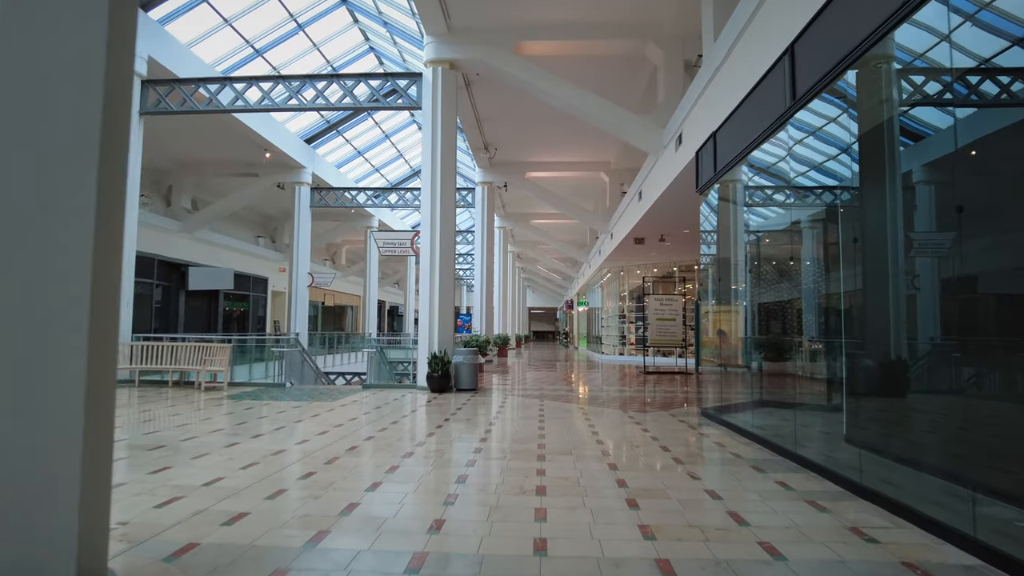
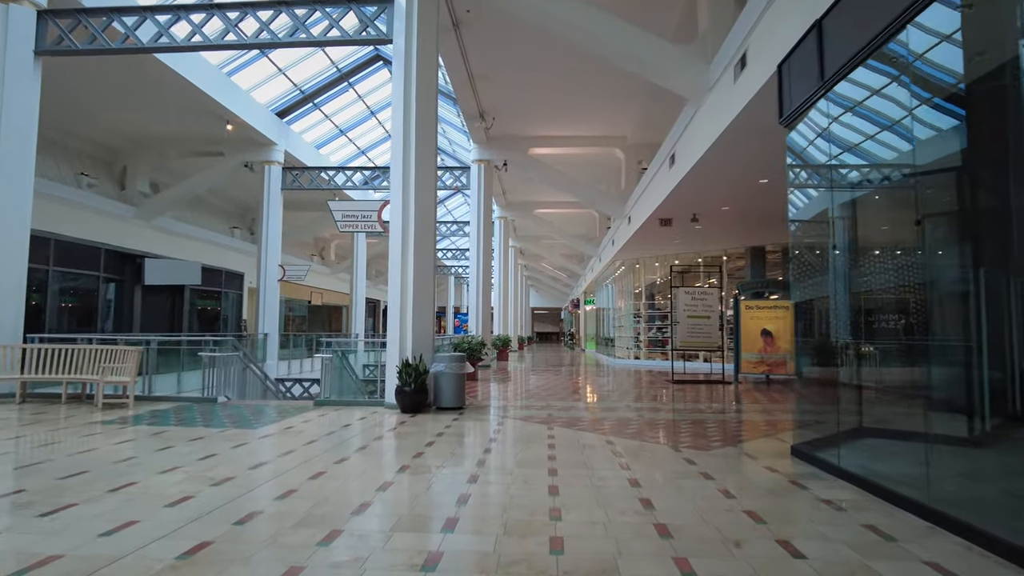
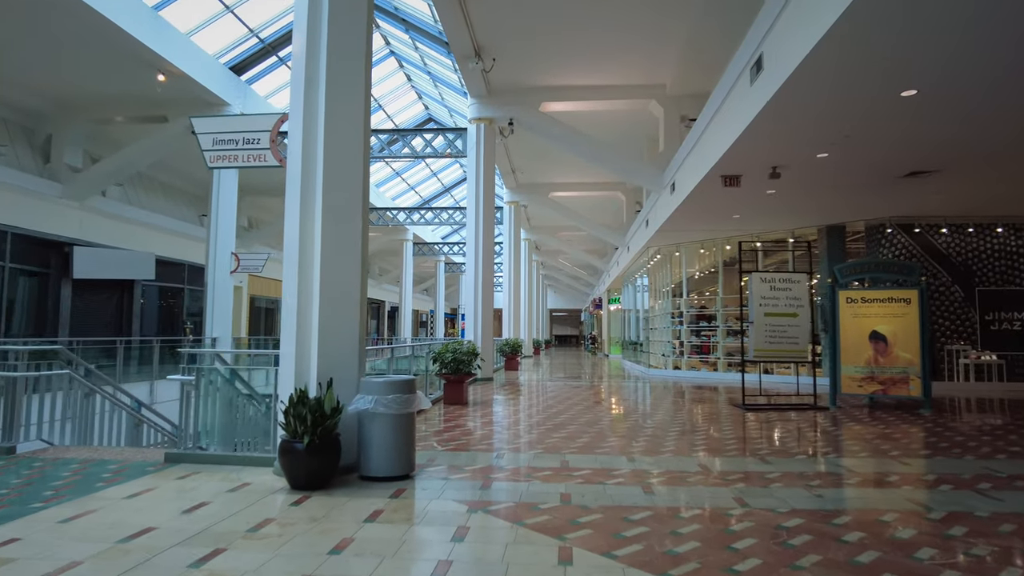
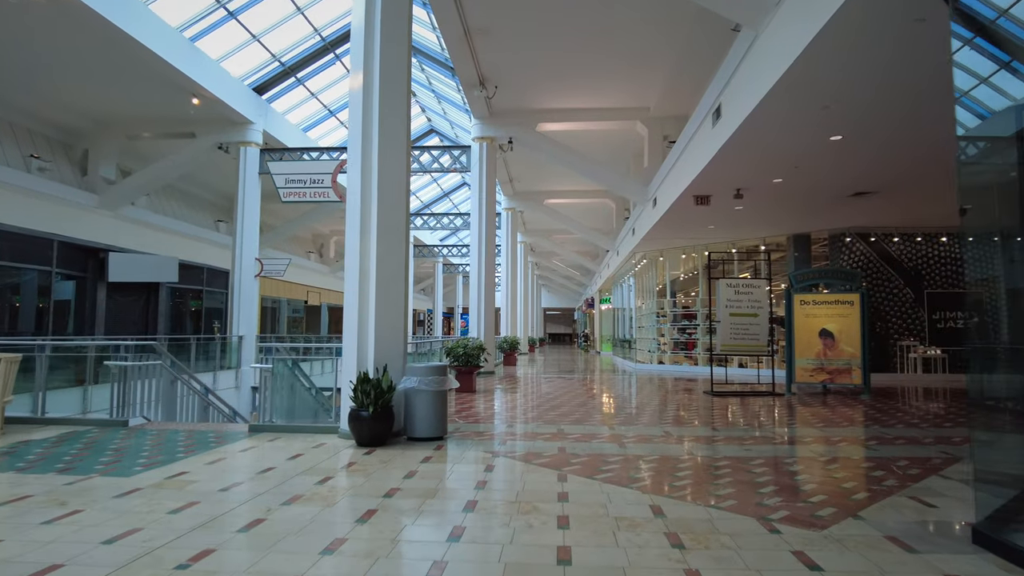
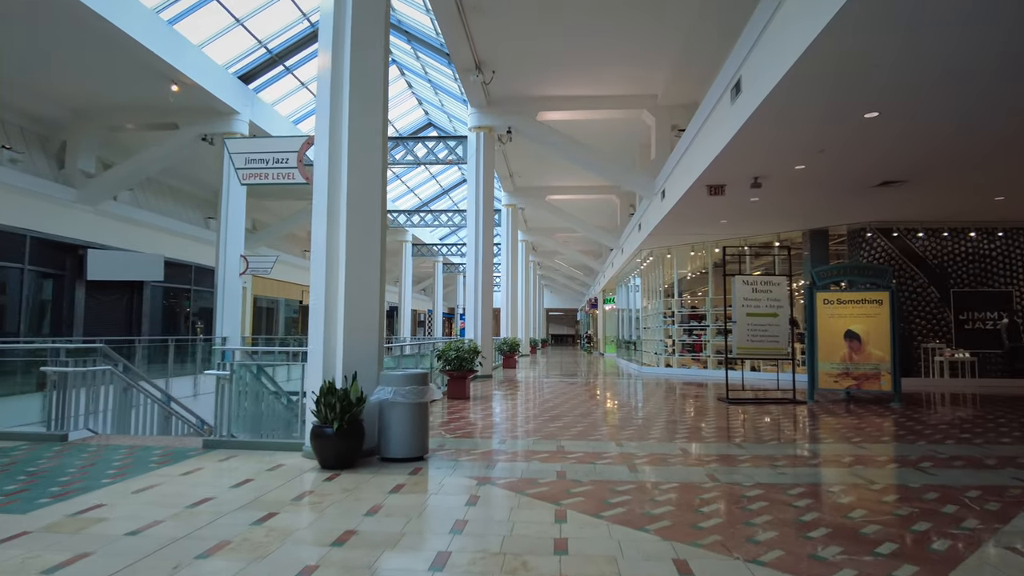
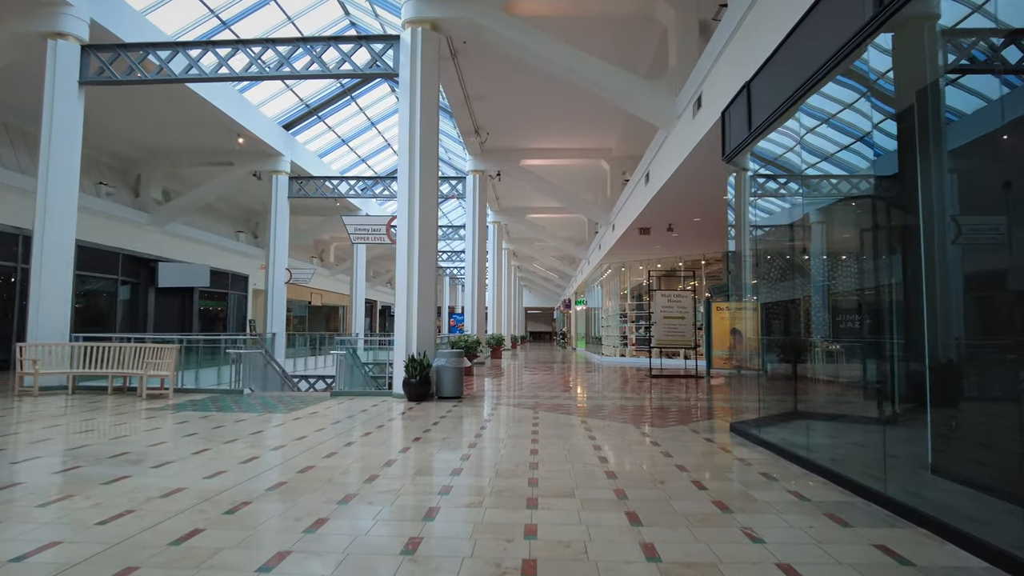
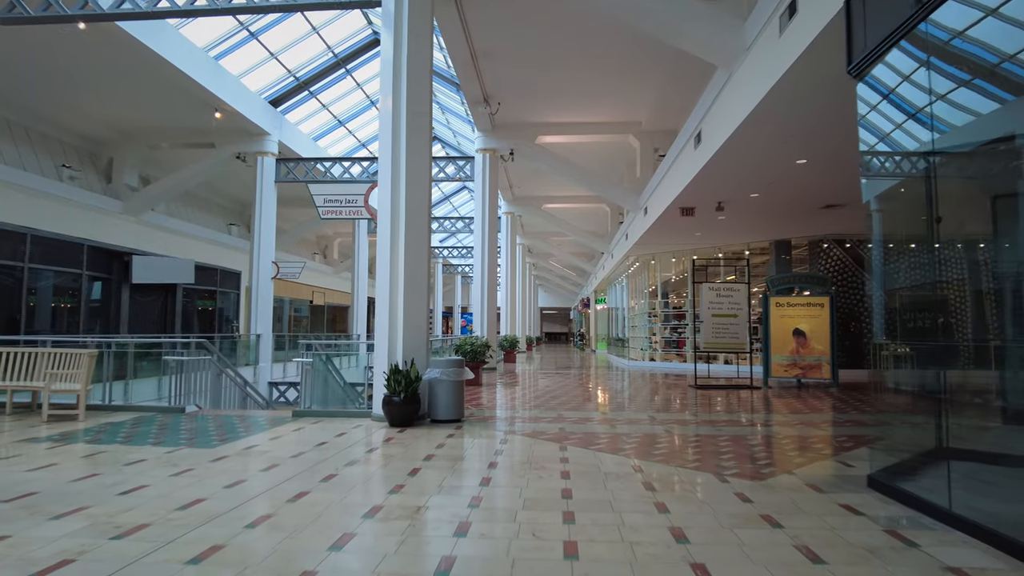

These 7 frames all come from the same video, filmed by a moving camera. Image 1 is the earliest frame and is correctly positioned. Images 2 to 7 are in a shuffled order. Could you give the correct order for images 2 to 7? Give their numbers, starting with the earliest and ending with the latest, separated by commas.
6, 2, 7, 4, 5, 3
